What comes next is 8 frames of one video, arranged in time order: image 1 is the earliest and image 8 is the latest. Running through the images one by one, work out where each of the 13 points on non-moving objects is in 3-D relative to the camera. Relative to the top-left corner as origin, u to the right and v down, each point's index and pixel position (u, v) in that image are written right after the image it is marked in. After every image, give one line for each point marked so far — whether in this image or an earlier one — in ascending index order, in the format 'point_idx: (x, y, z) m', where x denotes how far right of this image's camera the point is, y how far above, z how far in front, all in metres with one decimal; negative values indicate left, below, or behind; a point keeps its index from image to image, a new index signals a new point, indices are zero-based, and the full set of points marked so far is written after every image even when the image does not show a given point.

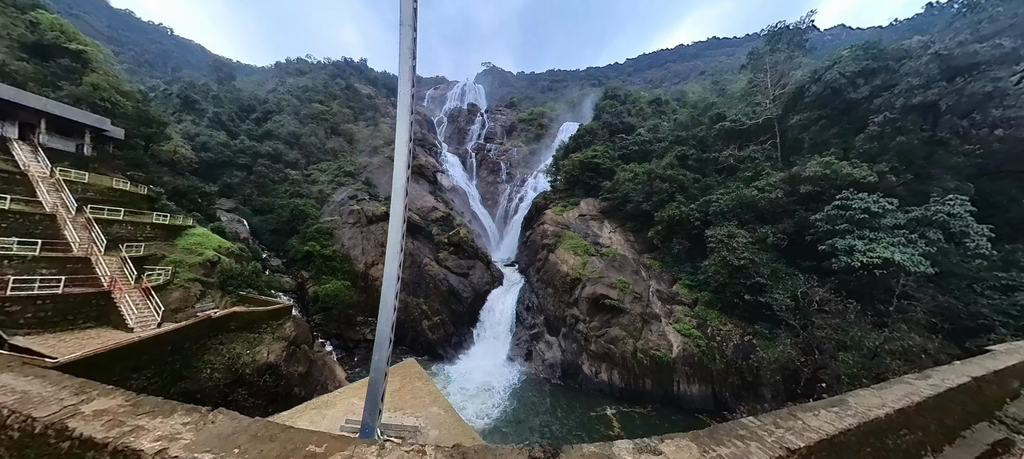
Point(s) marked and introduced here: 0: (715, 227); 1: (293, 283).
0: (+7.4, +0.1, +10.7) m
1: (-6.5, -2.1, +9.7) m
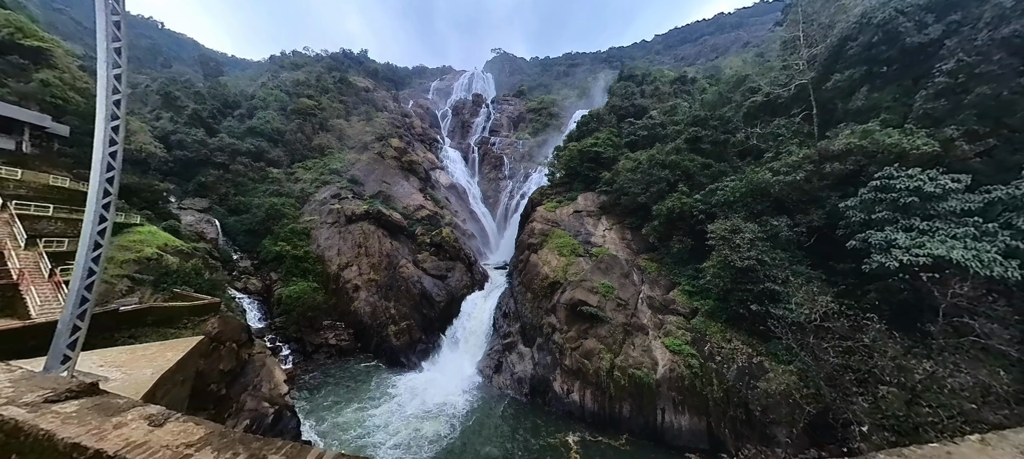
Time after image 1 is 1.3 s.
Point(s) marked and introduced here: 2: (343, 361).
0: (+6.0, +0.3, +8.7) m
1: (-7.9, -2.0, +9.3) m
2: (-4.9, -4.2, +9.1) m
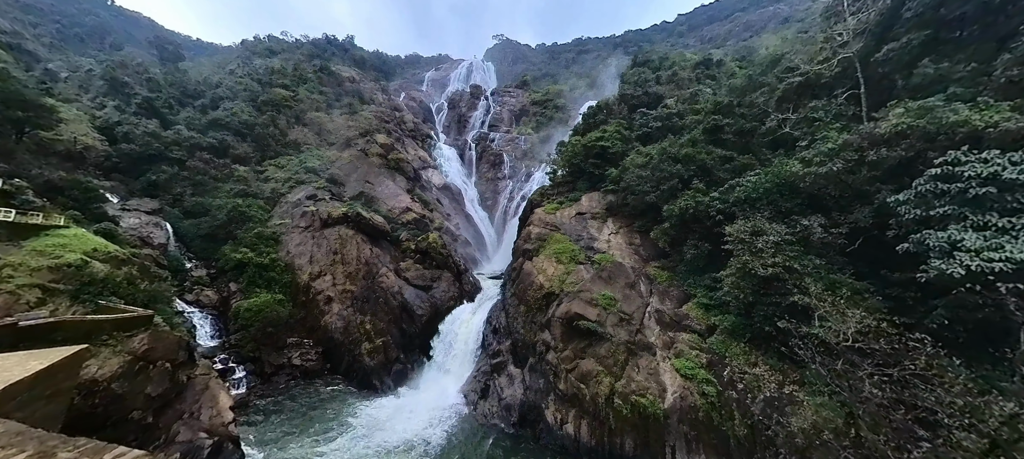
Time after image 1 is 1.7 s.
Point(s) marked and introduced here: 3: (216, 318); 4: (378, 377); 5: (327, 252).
0: (+5.5, +0.2, +7.3) m
1: (-8.3, -2.0, +8.1) m
2: (-5.4, -4.3, +7.9) m
3: (-8.1, -2.5, +8.0) m
4: (-3.8, -4.2, +8.5) m
5: (-6.0, -0.7, +9.6) m
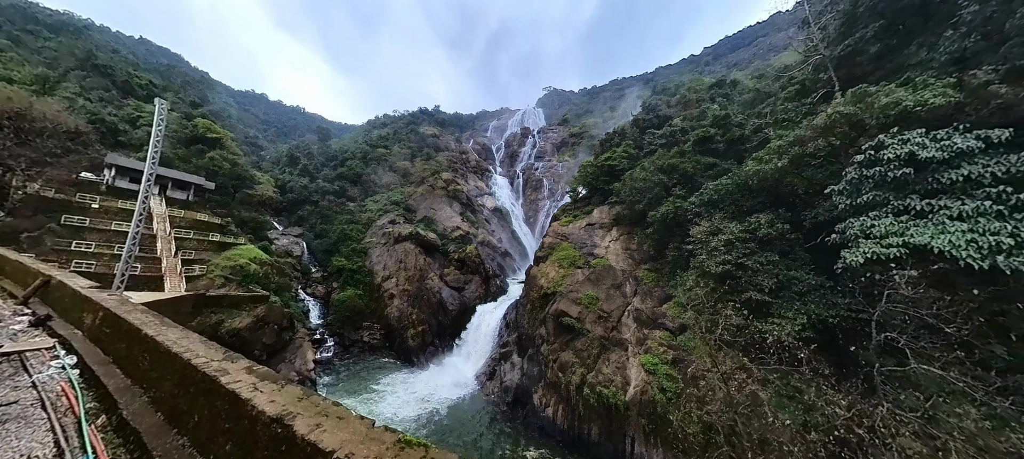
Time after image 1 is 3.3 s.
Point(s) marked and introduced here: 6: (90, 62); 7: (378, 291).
0: (+4.9, +0.2, +7.7) m
1: (-8.0, -2.6, +12.6) m
2: (-5.3, -4.7, +11.2) m
3: (-7.9, -3.0, +12.3) m
4: (-3.6, -4.7, +11.3) m
5: (-5.3, -1.3, +13.4) m
6: (-23.6, +8.9, +16.4) m
7: (-5.6, -2.6, +12.5) m
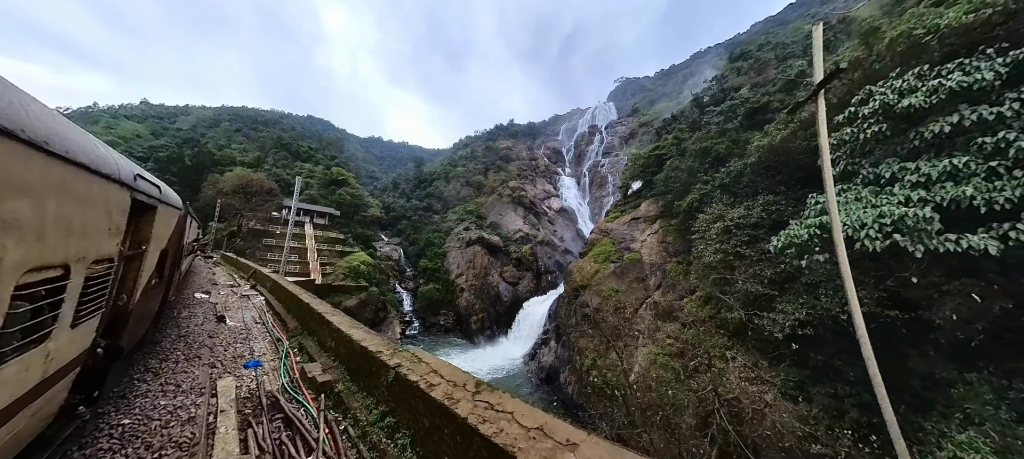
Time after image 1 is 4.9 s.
0: (+4.8, +0.5, +7.0) m
1: (-5.3, -3.1, +16.1) m
2: (-3.1, -5.0, +13.8) m
3: (-5.2, -3.5, +15.8) m
4: (-1.5, -4.8, +13.3) m
5: (-2.6, -1.6, +16.0) m
6: (-19.3, +7.4, +25.4) m
7: (-3.0, -2.9, +15.3) m
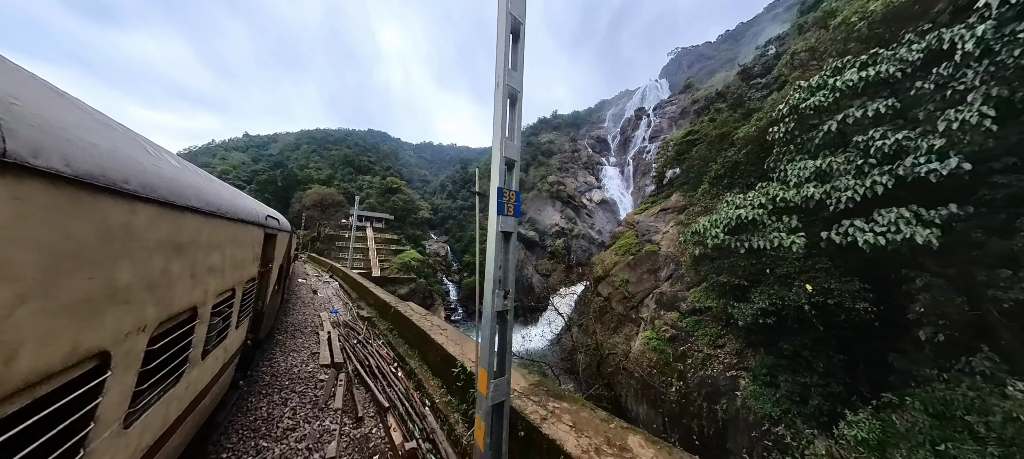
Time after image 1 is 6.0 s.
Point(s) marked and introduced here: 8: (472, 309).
0: (+4.7, +0.7, +6.9) m
1: (-3.1, -2.9, +18.0) m
2: (-1.4, -4.8, +15.4) m
3: (-3.1, -3.4, +17.7) m
4: (+0.1, -4.7, +14.5) m
5: (-0.6, -1.4, +17.2) m
6: (-15.4, +7.3, +29.7) m
7: (-1.1, -2.7, +16.7) m
8: (-2.1, -4.3, +16.2) m
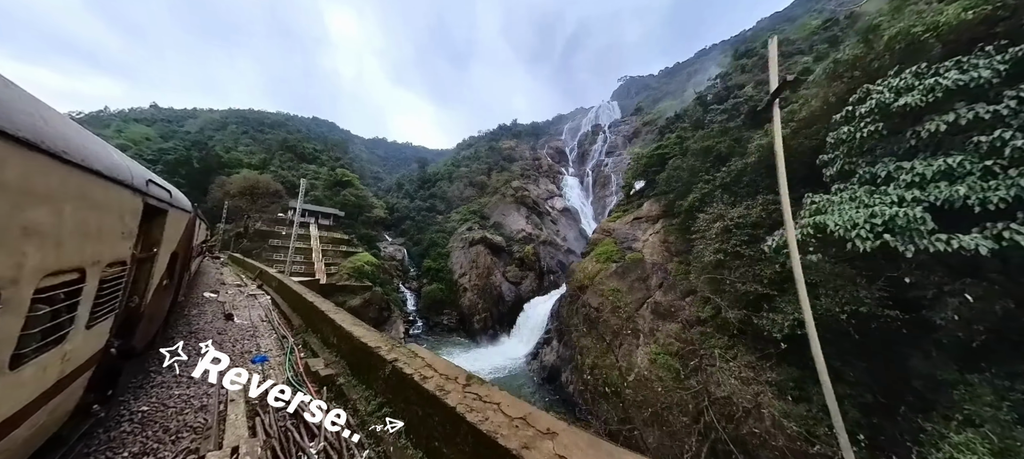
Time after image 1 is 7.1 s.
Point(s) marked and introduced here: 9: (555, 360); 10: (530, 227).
0: (+4.8, +0.5, +7.0) m
1: (-5.1, -3.1, +16.3) m
2: (-3.0, -5.0, +13.9) m
3: (-5.1, -3.5, +16.0) m
4: (-1.4, -4.9, +13.4) m
5: (-2.5, -1.6, +16.0) m
6: (-19.0, +7.4, +25.7) m
7: (-2.9, -2.9, +15.4) m
8: (-3.8, -4.5, +14.6) m
9: (+1.5, -4.6, +10.2) m
10: (+1.1, +0.2, +17.8) m
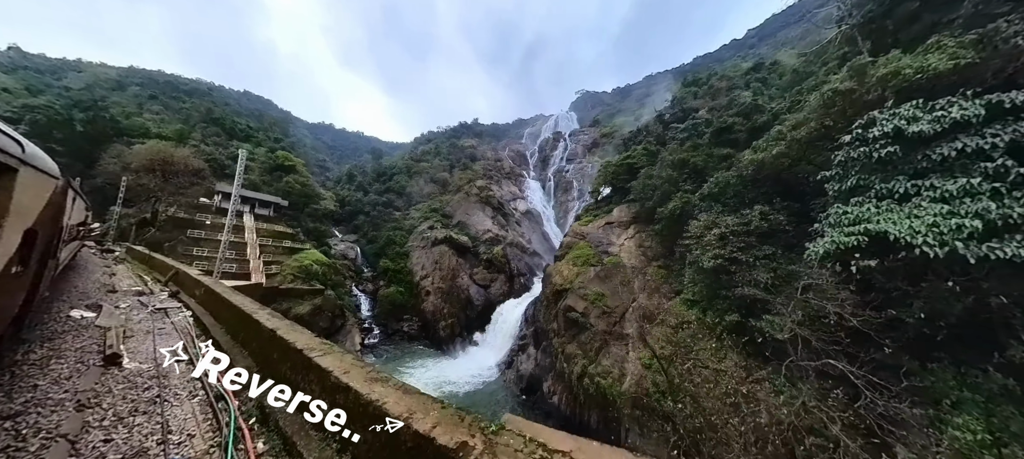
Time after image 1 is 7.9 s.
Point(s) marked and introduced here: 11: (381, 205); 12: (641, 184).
0: (+4.8, +0.3, +7.5) m
1: (-6.9, -2.9, +14.7) m
2: (-4.4, -4.9, +12.7) m
3: (-6.8, -3.3, +14.4) m
4: (-2.7, -4.8, +12.5) m
5: (-4.1, -1.5, +15.0) m
6: (-21.8, +8.1, +21.5) m
7: (-4.5, -2.8, +14.2) m
8: (-5.3, -4.3, +13.3) m
9: (+0.7, -4.6, +9.9) m
10: (-0.9, +0.1, +17.4) m
11: (-8.5, +1.6, +19.5) m
12: (+4.8, +1.7, +11.2) m
